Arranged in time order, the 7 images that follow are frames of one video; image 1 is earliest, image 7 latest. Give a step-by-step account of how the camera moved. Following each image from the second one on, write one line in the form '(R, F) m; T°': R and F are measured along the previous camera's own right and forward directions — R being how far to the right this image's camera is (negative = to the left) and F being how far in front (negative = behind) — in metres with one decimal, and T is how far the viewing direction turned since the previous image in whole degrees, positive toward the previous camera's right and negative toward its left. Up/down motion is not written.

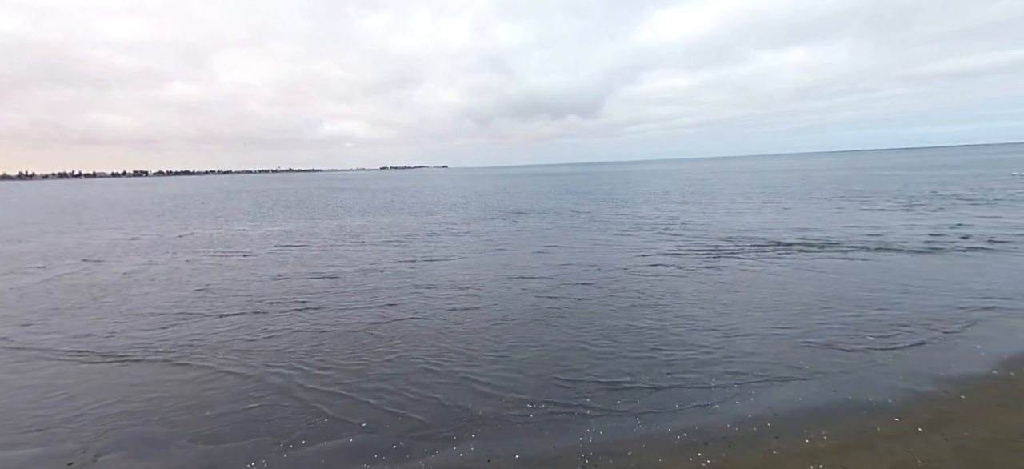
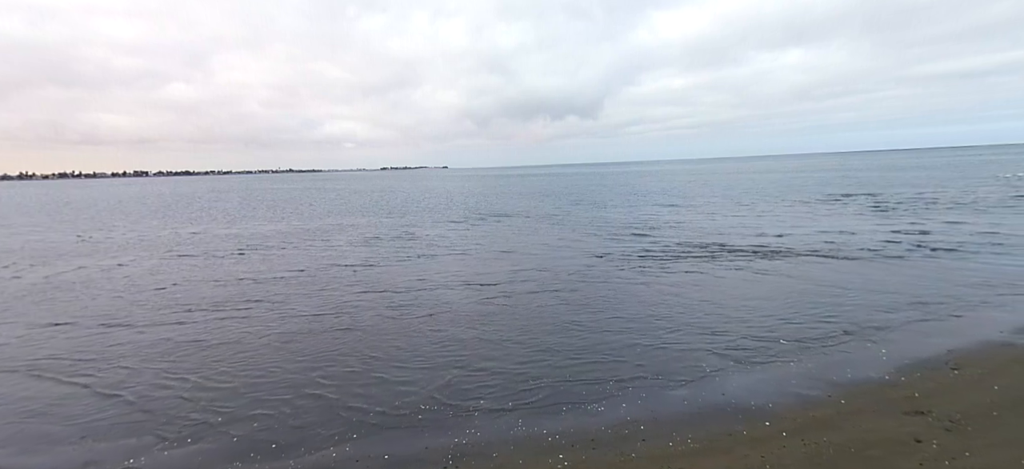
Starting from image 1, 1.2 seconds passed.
(+2.0, -0.2) m; 0°
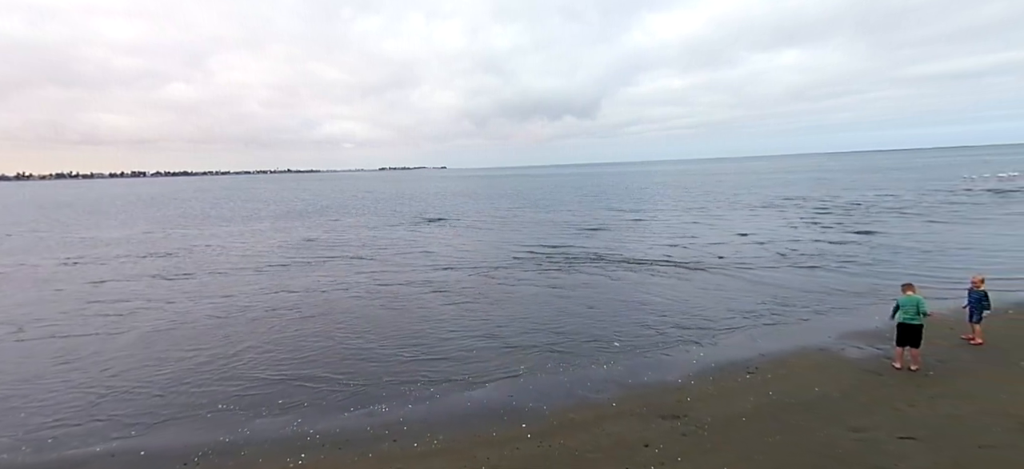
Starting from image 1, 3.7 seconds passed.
(+4.0, -0.2) m; -1°
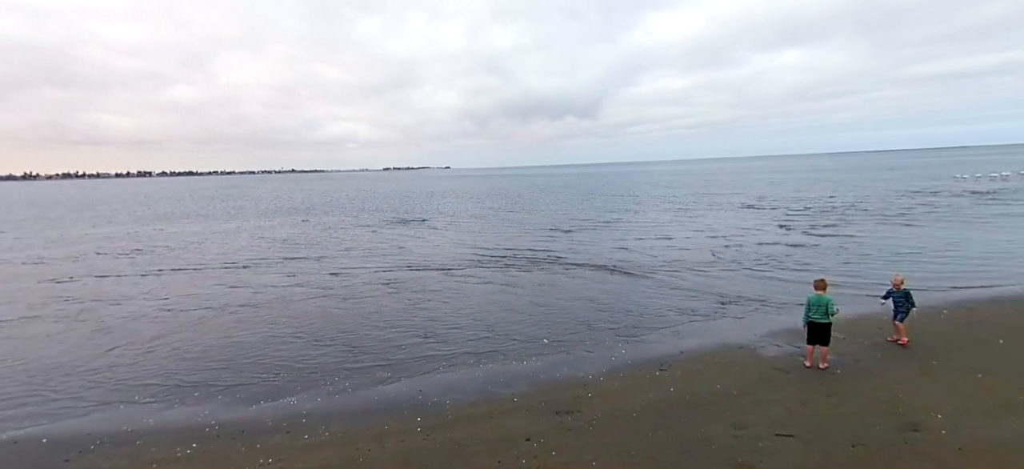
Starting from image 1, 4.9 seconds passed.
(+1.8, -0.1) m; -1°
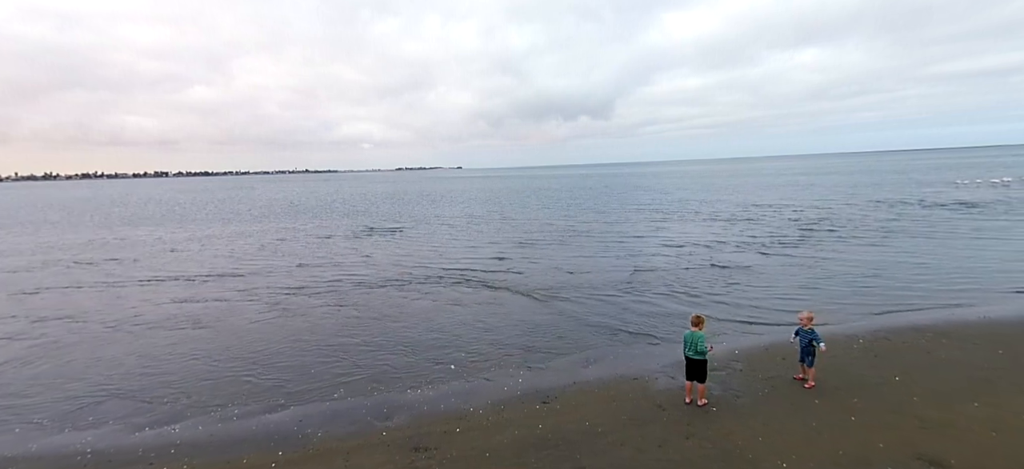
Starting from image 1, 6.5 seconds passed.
(+2.6, 0.0) m; -2°
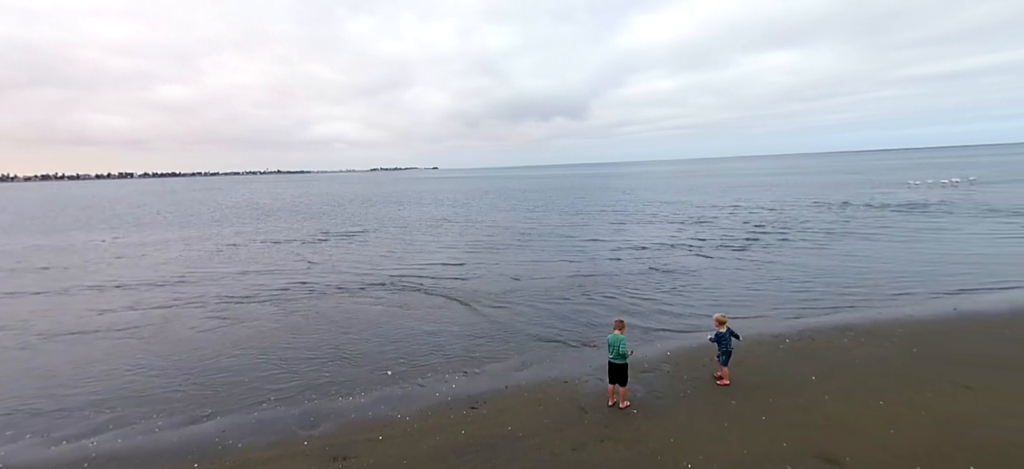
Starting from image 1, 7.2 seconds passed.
(+1.0, -0.1) m; +2°
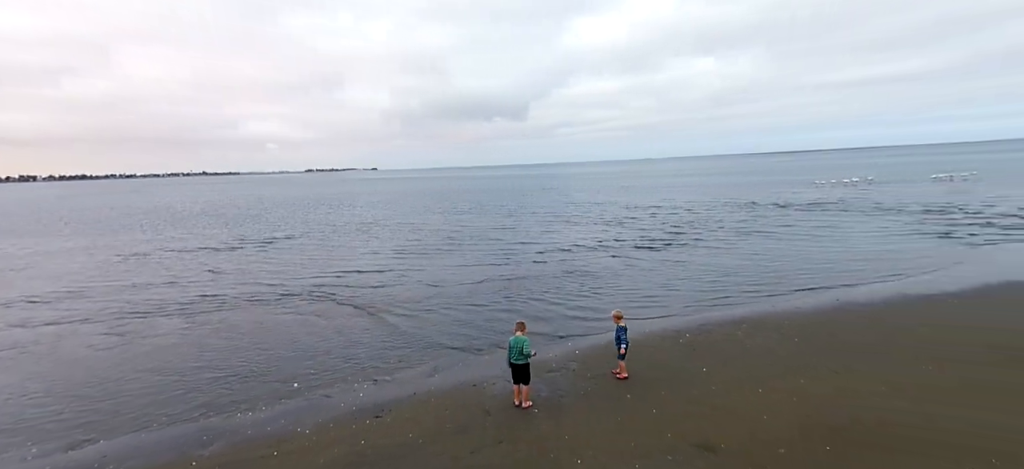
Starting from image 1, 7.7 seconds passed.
(+0.9, -0.2) m; +6°
